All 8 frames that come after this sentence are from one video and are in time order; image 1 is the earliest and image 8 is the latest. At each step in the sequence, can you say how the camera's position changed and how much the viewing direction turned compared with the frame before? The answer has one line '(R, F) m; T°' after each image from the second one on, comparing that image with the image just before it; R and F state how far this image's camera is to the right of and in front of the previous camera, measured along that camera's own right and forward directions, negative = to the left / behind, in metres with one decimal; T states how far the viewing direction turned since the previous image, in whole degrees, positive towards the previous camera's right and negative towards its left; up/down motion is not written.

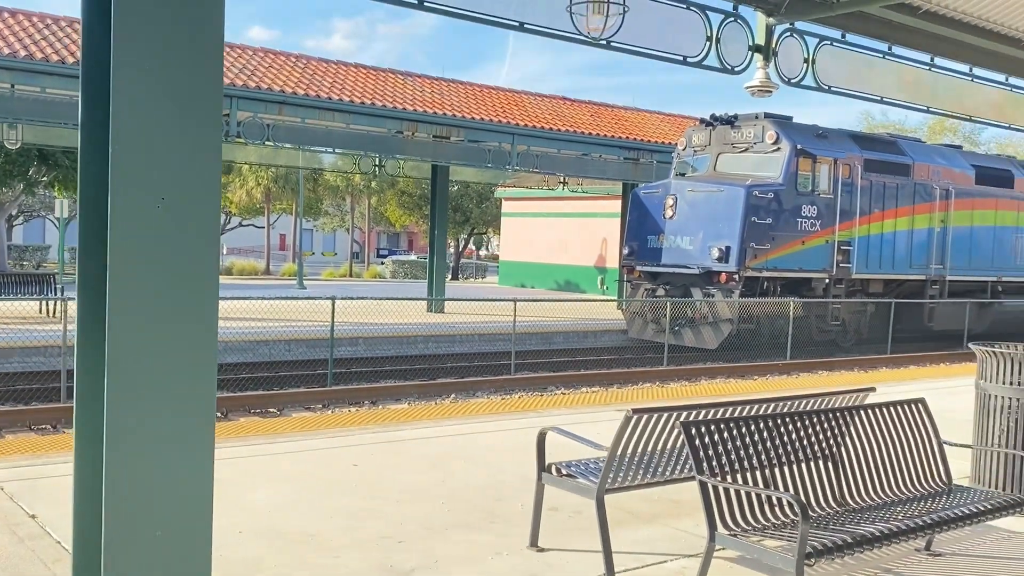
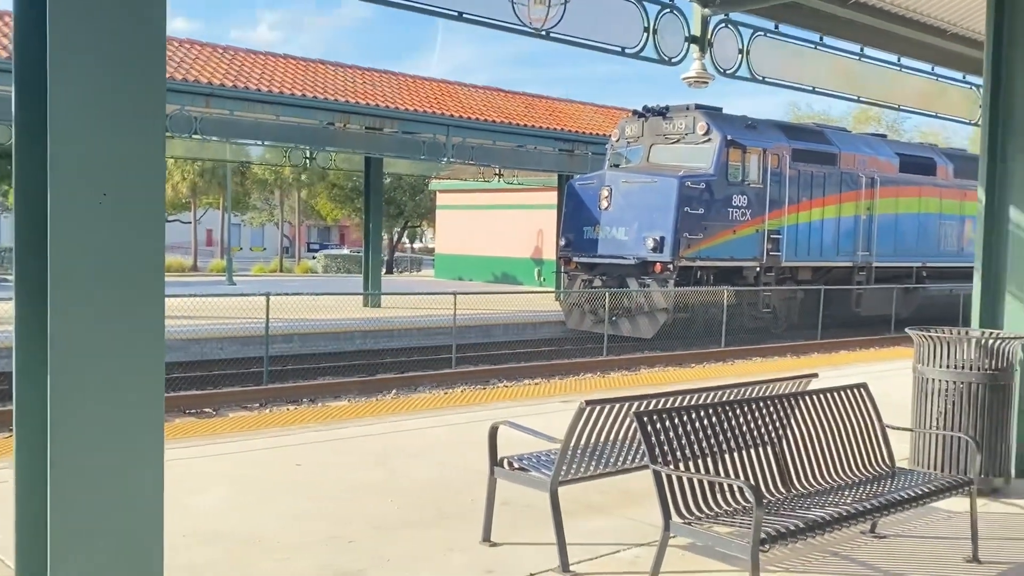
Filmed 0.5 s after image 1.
(0.0, 0.0) m; +3°
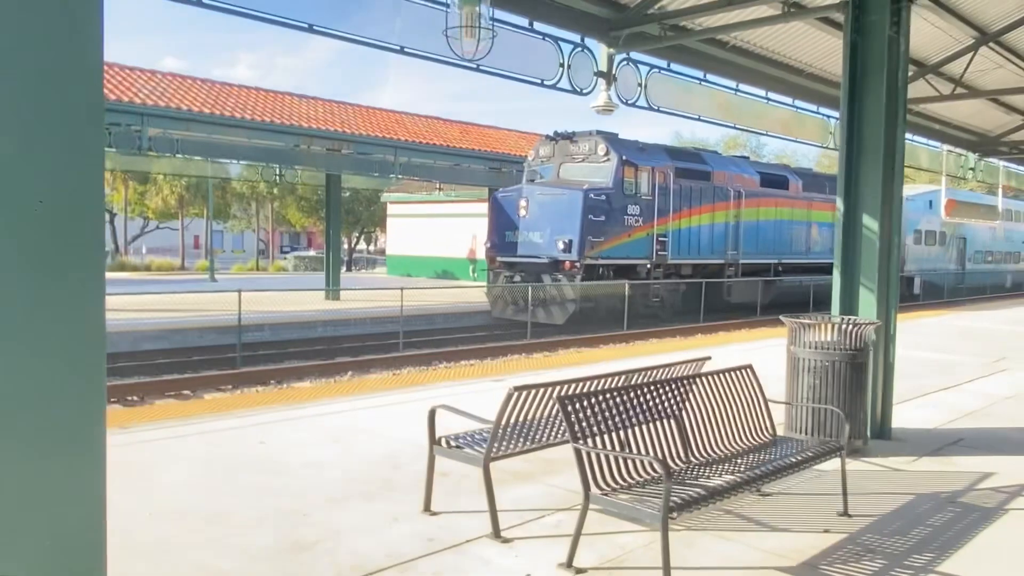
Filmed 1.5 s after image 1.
(-0.1, -0.6) m; +6°
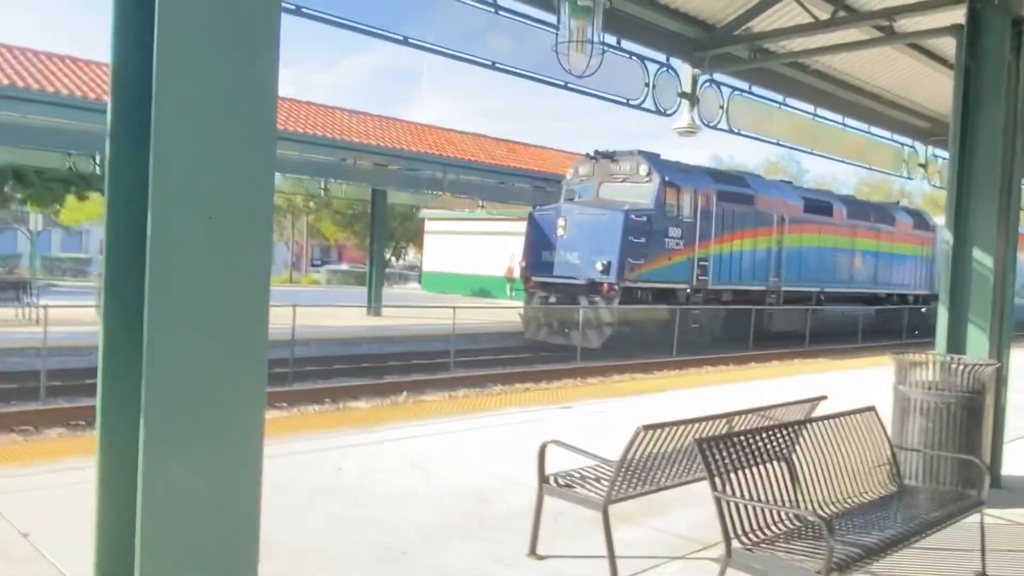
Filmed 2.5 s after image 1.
(-0.5, +0.3) m; -2°
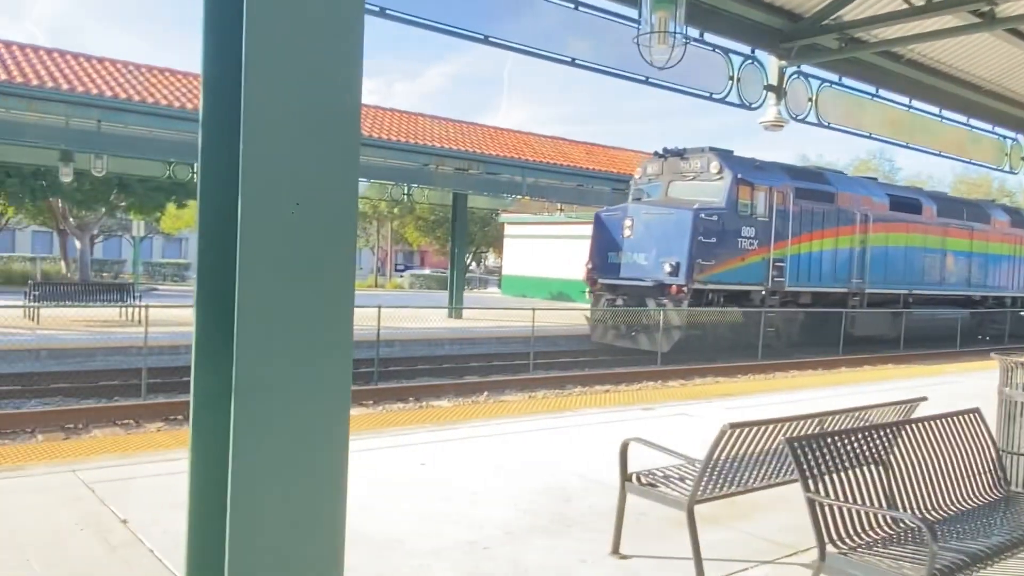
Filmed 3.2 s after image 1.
(0.0, 0.0) m; -6°
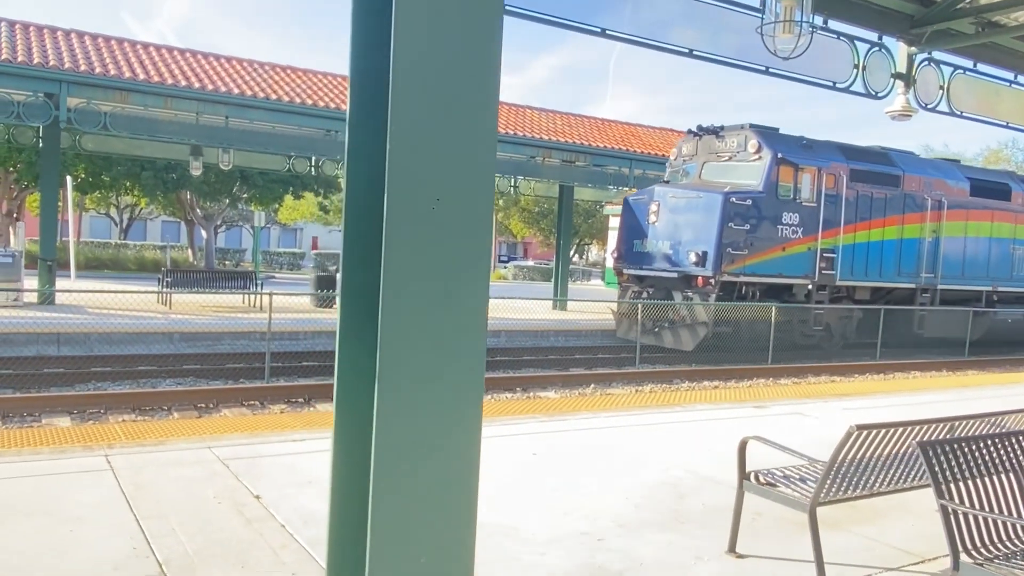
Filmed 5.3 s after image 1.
(-0.1, 0.0) m; -7°
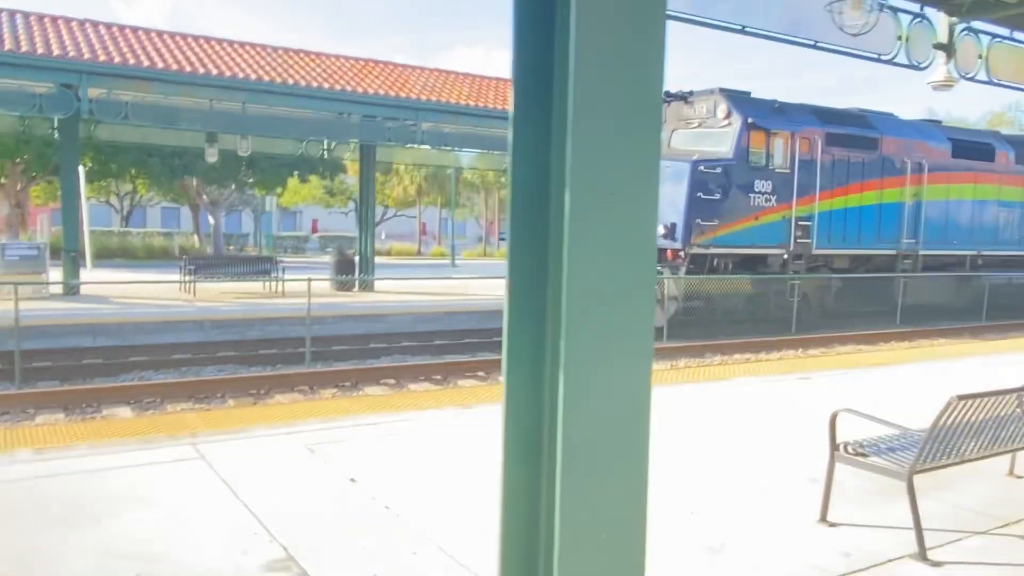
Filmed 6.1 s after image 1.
(-0.5, -0.1) m; 0°
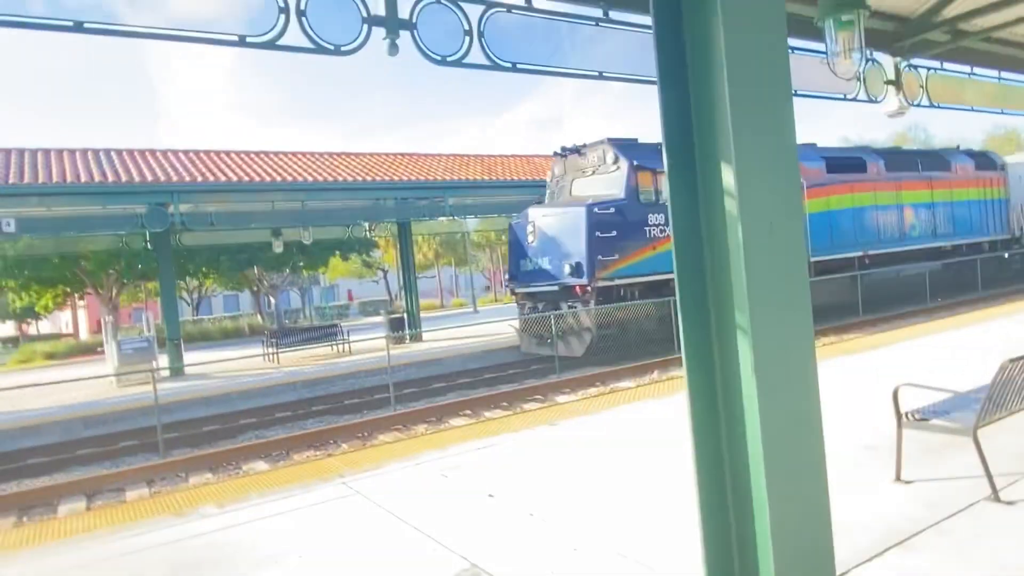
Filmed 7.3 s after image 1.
(-0.3, -0.9) m; -3°
